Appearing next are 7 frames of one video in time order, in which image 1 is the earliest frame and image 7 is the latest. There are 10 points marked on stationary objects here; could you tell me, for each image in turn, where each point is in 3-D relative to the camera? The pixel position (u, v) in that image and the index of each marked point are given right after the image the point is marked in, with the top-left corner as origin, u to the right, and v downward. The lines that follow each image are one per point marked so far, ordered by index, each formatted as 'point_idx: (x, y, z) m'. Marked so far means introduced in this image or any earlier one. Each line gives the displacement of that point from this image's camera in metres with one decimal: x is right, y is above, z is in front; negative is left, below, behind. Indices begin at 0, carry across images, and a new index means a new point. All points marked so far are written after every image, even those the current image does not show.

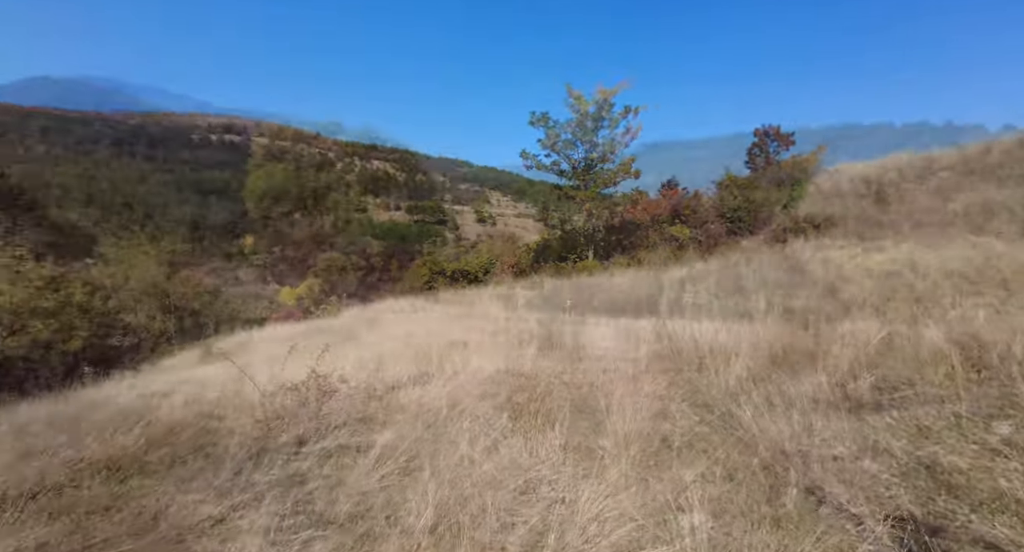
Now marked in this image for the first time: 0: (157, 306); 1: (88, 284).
0: (-7.2, -0.3, +10.3) m
1: (-7.2, +0.3, +9.3) m
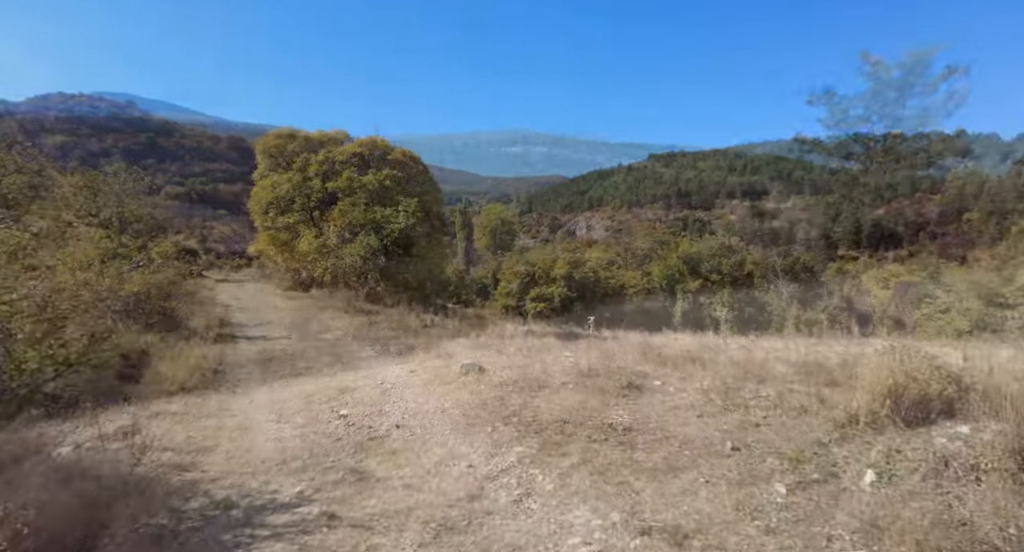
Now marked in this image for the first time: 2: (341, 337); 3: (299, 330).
0: (-6.9, -0.5, +9.5) m
1: (-6.9, 0.0, +8.5) m
2: (-3.3, -1.2, +9.9) m
3: (-4.6, -1.2, +11.2) m
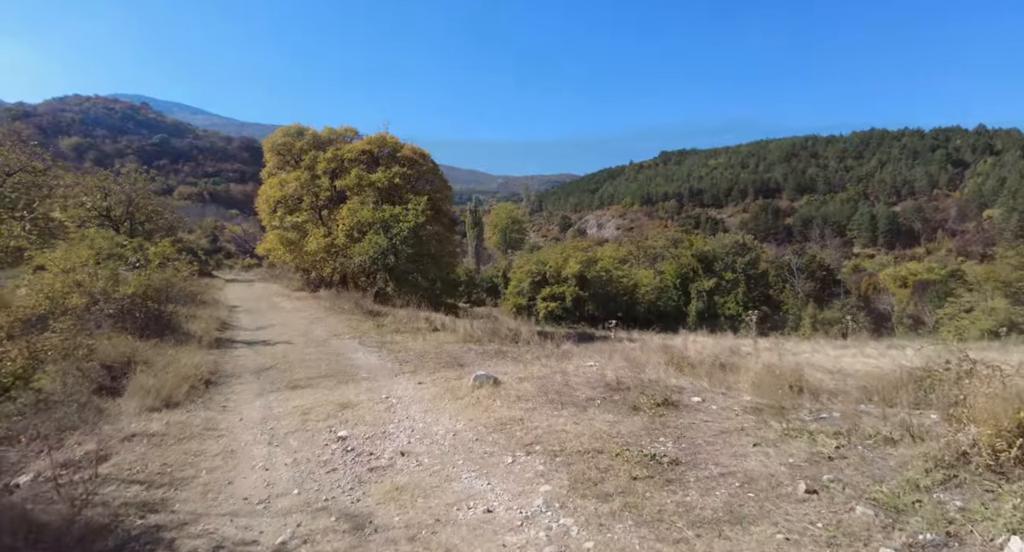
0: (-6.6, -0.6, +9.0) m
1: (-6.6, 0.0, +8.0) m
2: (-3.0, -1.2, +9.4) m
3: (-4.3, -1.2, +10.7) m
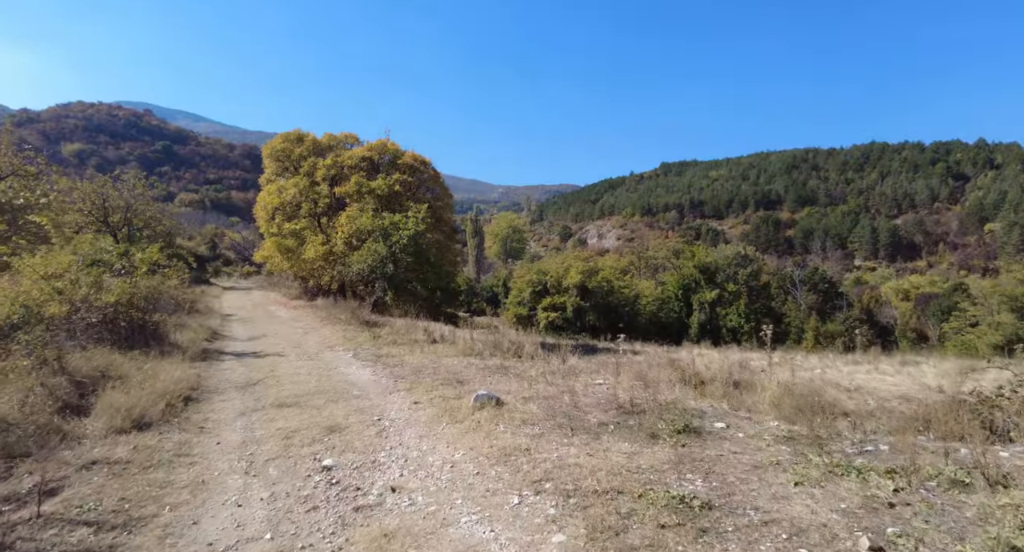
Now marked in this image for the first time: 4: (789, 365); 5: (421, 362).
0: (-6.5, -0.7, +8.6) m
1: (-6.6, -0.1, +7.5) m
2: (-3.0, -1.4, +8.9) m
3: (-4.3, -1.4, +10.2) m
4: (+7.2, -2.4, +13.5) m
5: (-1.4, -1.3, +7.9) m
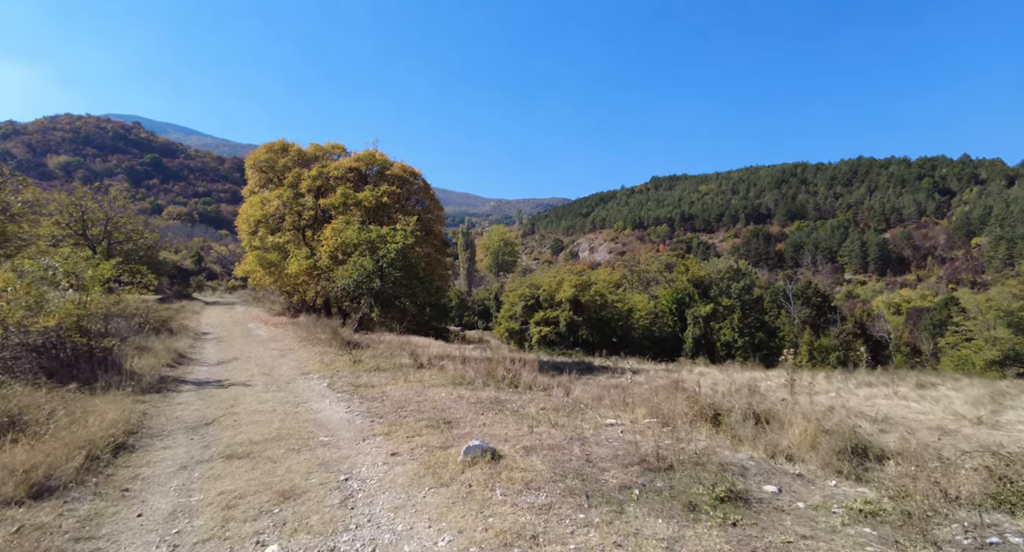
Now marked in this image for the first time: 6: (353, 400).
0: (-6.6, -1.0, +7.5) m
1: (-6.6, -0.4, +6.5) m
2: (-3.0, -1.7, +7.9) m
3: (-4.4, -1.7, +9.2) m
4: (+7.1, -2.8, +12.7) m
5: (-1.4, -1.6, +7.0) m
6: (-2.1, -1.6, +6.8) m
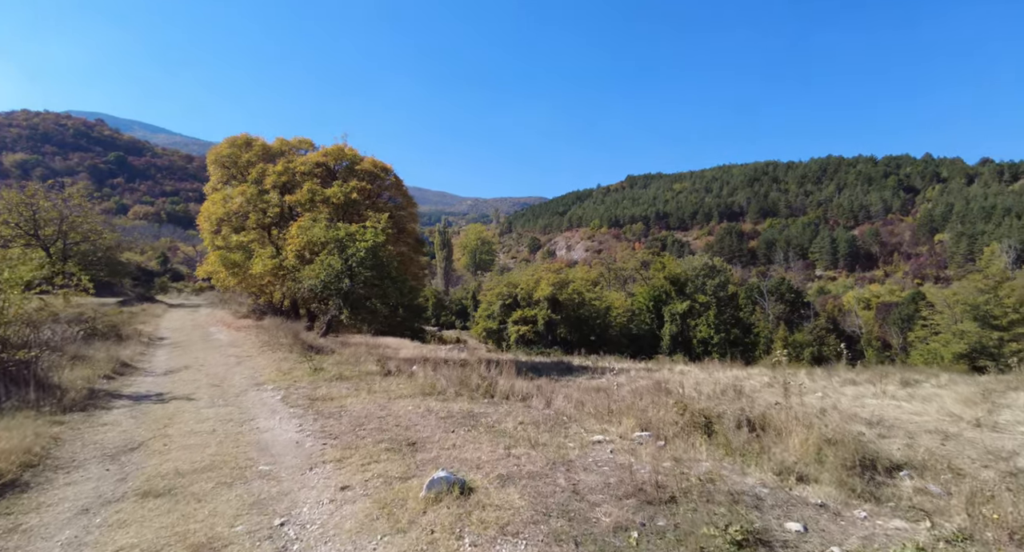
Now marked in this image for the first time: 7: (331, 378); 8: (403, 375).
0: (-6.9, -1.0, +6.6) m
1: (-6.9, -0.4, +5.5) m
2: (-3.4, -1.7, +7.1) m
3: (-4.7, -1.7, +8.3) m
4: (+6.5, -2.7, +12.3) m
5: (-1.8, -1.6, +6.2) m
6: (-2.4, -1.6, +6.0) m
7: (-3.0, -1.7, +8.4) m
8: (-1.8, -1.7, +8.7) m
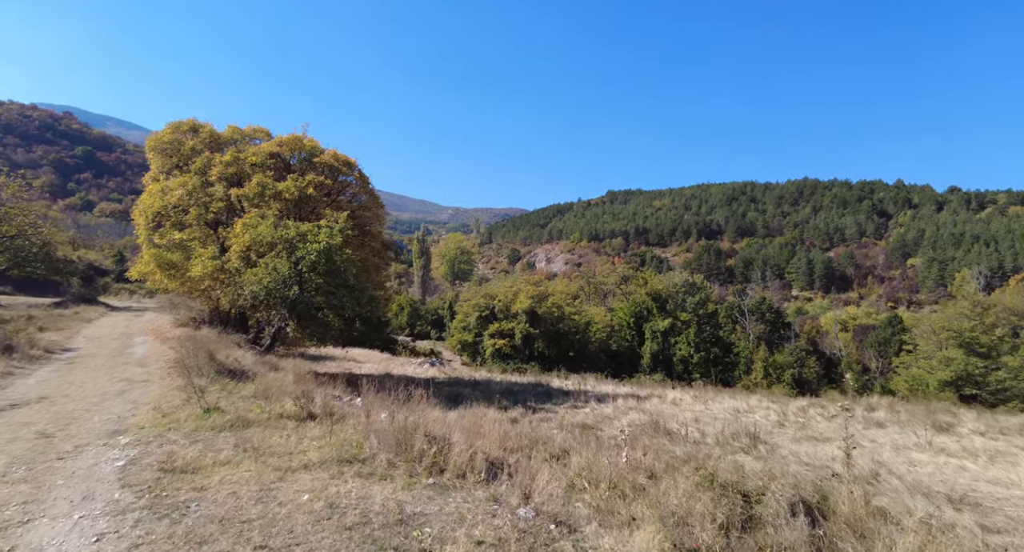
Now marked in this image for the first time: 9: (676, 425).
0: (-7.3, -0.9, +4.0) m
1: (-7.2, -0.3, +3.0) m
2: (-3.8, -1.7, +4.7) m
3: (-5.2, -1.8, +5.8) m
4: (+5.9, -3.2, +10.2) m
5: (-2.1, -1.7, +3.9) m
6: (-2.7, -1.7, +3.7) m
7: (-3.4, -1.7, +6.0) m
8: (-2.3, -1.8, +6.3) m
9: (+3.6, -3.3, +11.5) m
